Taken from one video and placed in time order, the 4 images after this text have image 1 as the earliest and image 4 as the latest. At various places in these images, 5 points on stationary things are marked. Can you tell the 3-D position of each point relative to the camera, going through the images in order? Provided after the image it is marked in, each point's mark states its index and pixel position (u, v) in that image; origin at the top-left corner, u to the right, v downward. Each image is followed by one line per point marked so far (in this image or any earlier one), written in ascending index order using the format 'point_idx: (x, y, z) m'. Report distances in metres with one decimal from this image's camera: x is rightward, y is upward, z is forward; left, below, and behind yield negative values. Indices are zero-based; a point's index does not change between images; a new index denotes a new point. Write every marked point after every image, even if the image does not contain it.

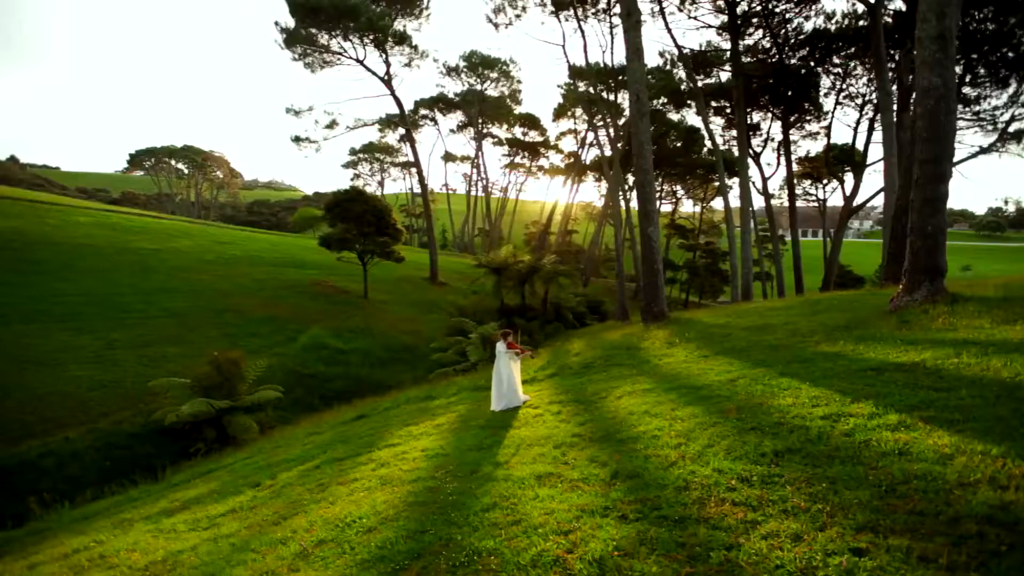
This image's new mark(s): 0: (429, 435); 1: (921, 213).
0: (-1.3, -2.3, +9.0) m
1: (+8.5, +1.5, +12.3) m
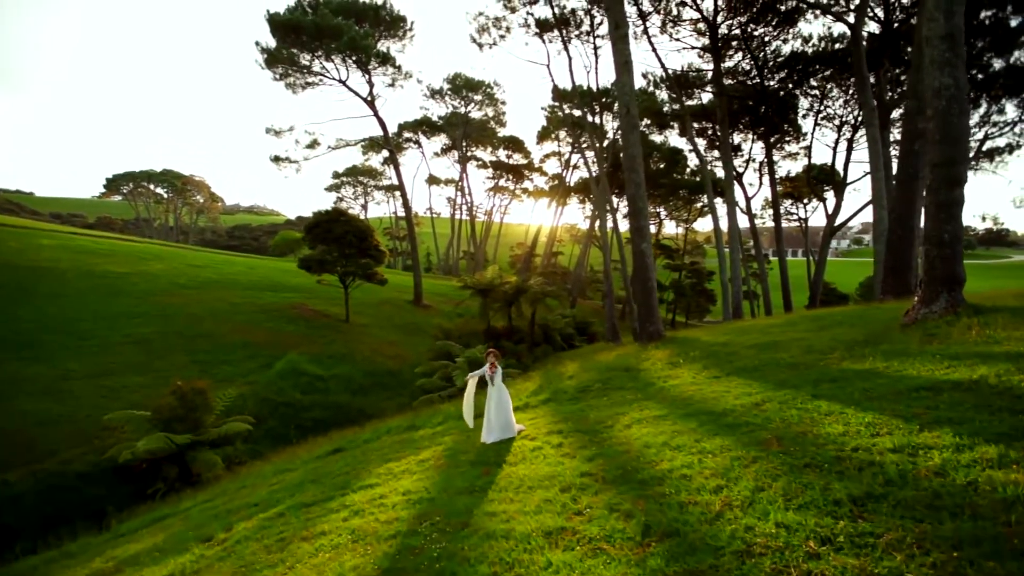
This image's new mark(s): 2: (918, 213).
0: (-1.3, -2.5, +7.8) m
1: (+8.3, +1.3, +11.5) m
2: (+11.9, +2.2, +17.4) m
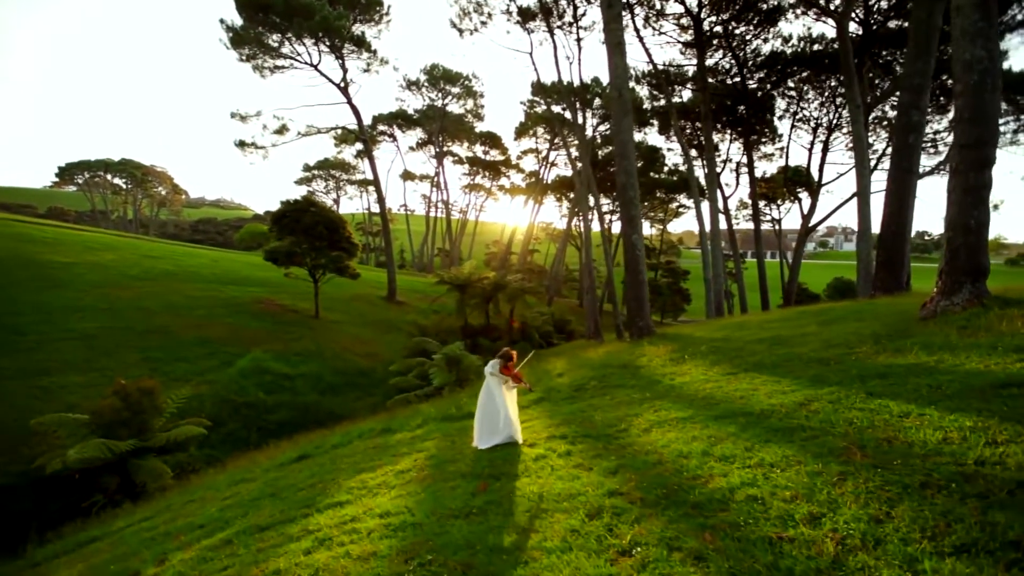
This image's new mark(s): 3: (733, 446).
0: (-1.3, -2.2, +6.5) m
1: (+8.1, +1.5, +10.6) m
2: (+11.5, +2.4, +16.7) m
3: (+2.0, -1.4, +5.3) m
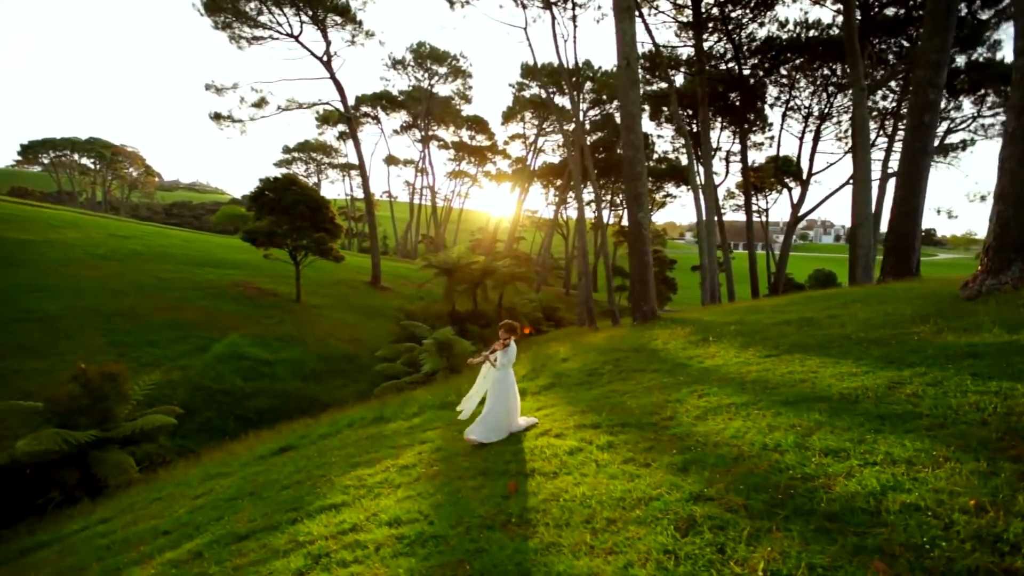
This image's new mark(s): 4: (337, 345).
0: (-1.1, -1.9, +5.4) m
1: (+8.3, +1.9, +9.7) m
2: (+11.5, +2.8, +15.9) m
3: (+2.3, -1.1, +4.3) m
4: (-5.7, -1.9, +19.1) m
